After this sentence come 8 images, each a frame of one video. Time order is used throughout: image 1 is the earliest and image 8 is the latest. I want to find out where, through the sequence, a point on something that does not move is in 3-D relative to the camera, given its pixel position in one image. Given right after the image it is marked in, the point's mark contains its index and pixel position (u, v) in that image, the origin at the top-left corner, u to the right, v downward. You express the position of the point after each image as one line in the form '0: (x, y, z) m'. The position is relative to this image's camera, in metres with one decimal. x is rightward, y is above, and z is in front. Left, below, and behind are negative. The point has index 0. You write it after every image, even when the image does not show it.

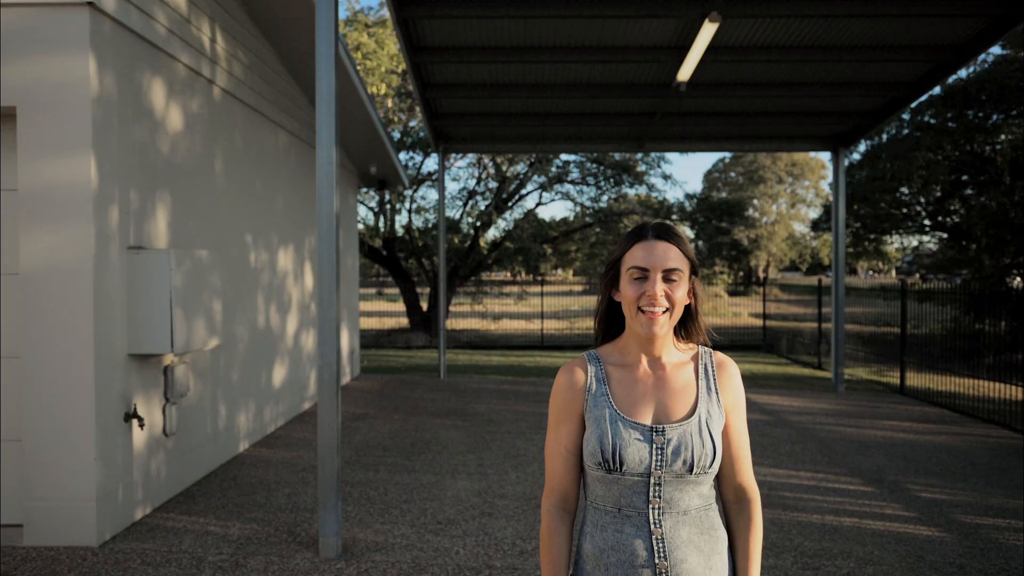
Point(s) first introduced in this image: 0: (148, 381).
0: (-2.5, -0.6, +4.7) m
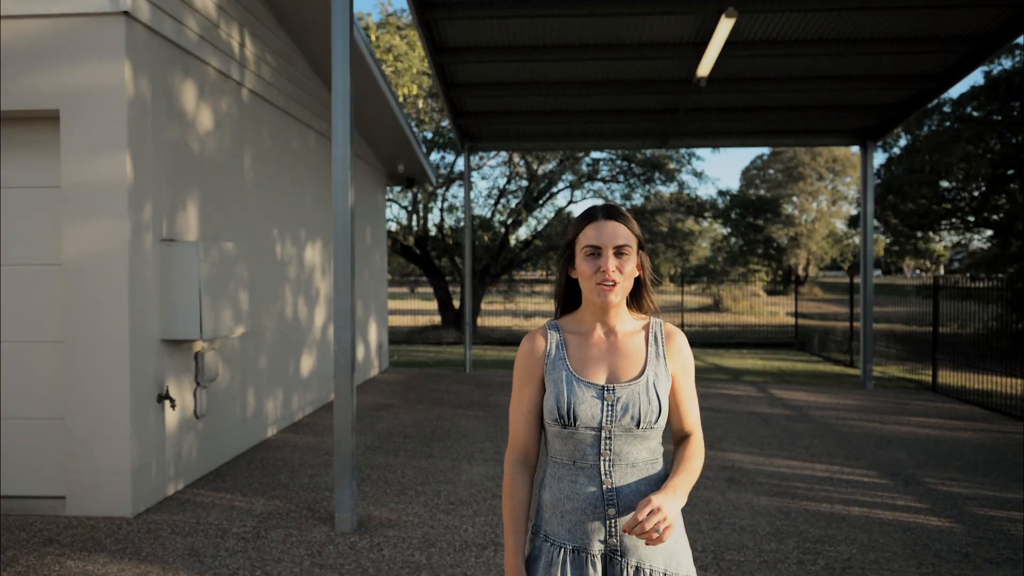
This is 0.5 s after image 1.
0: (-2.4, -0.6, +5.0) m
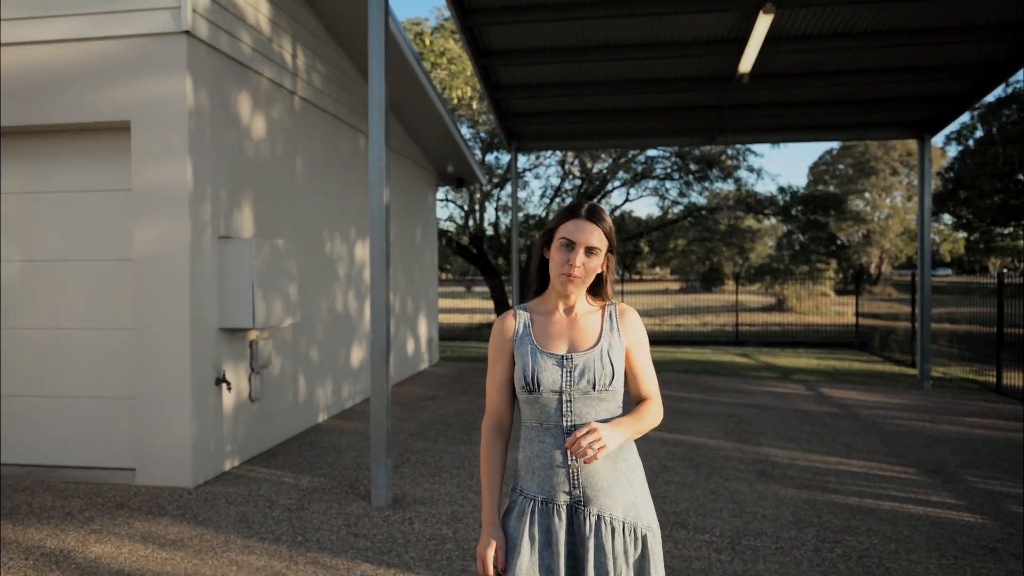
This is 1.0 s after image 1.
0: (-2.2, -0.5, +5.4) m
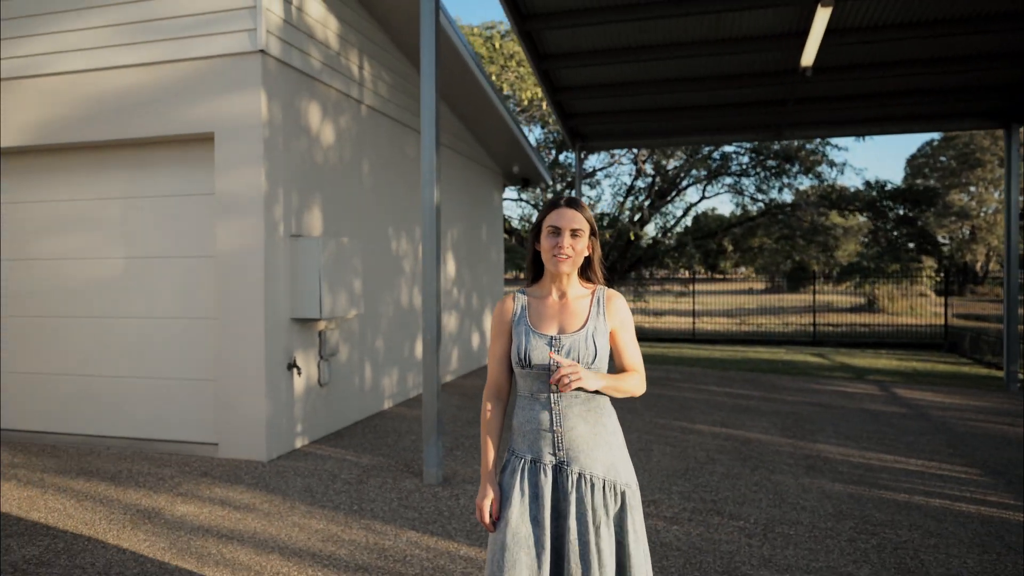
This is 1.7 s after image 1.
0: (-1.8, -0.5, +6.0) m
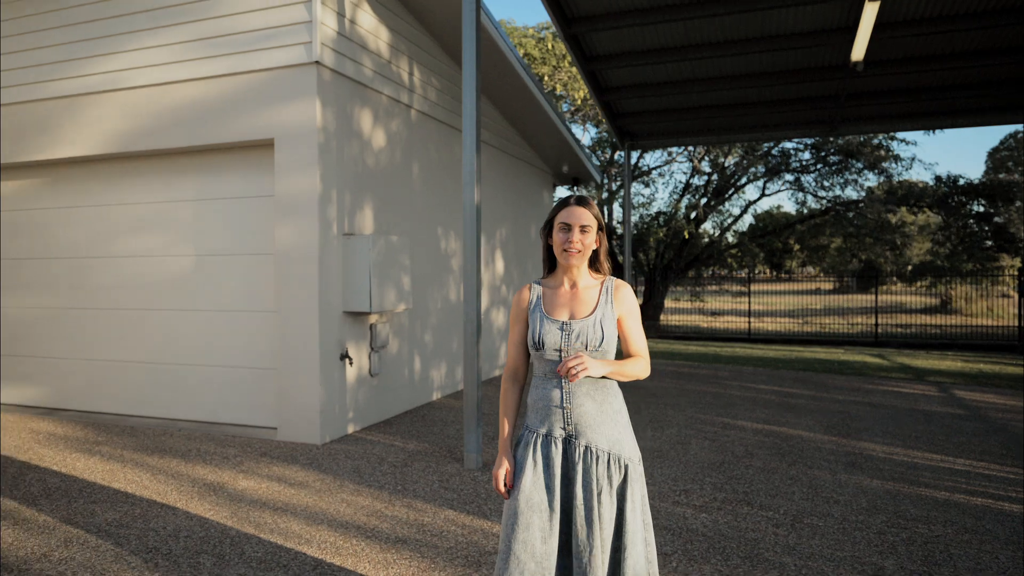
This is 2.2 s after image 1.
0: (-1.4, -0.4, +6.3) m
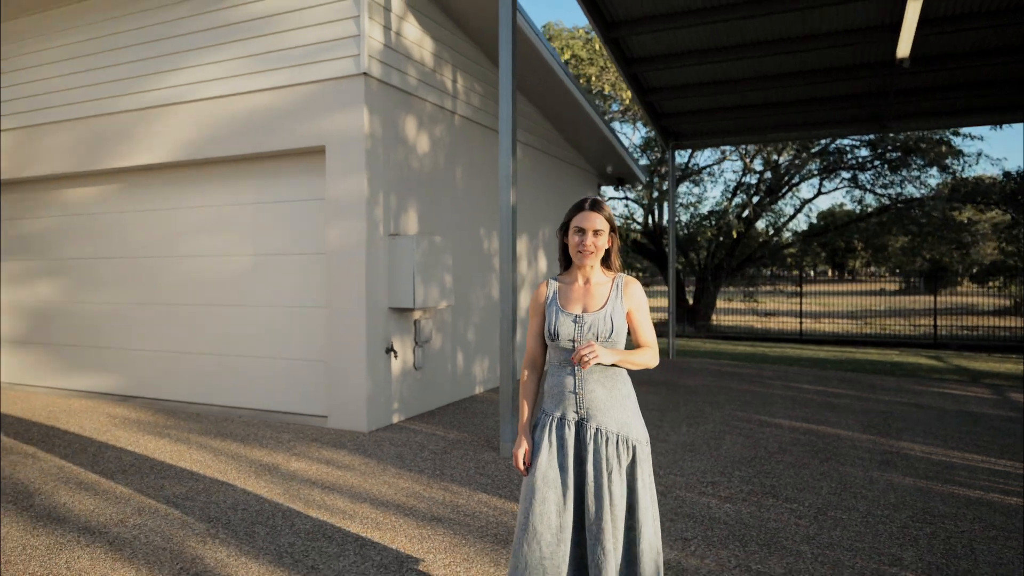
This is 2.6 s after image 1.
0: (-1.1, -0.4, +6.7) m
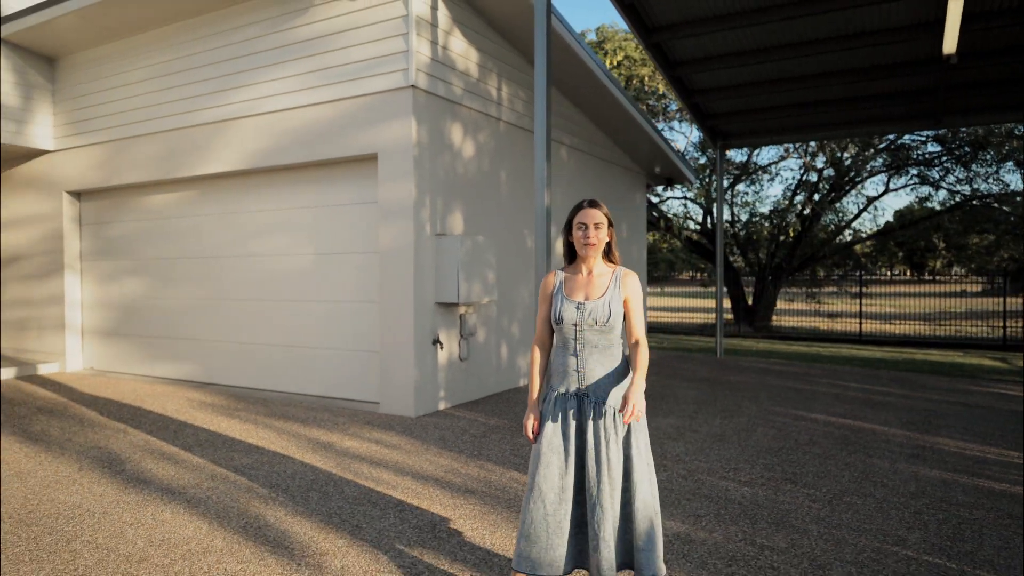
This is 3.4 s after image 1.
0: (-0.7, -0.4, +7.2) m
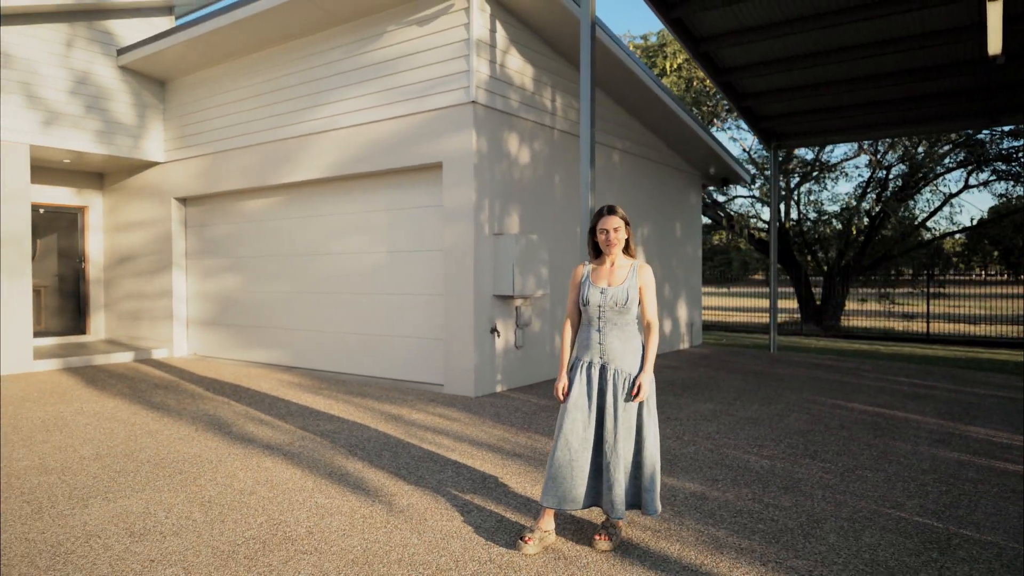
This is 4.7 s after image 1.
0: (-0.1, -0.3, +8.0) m
